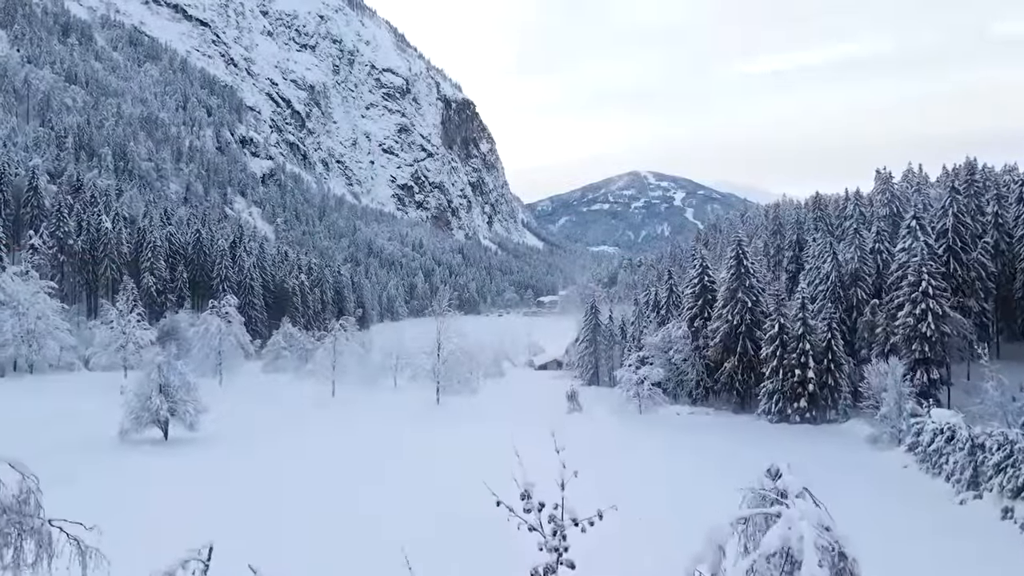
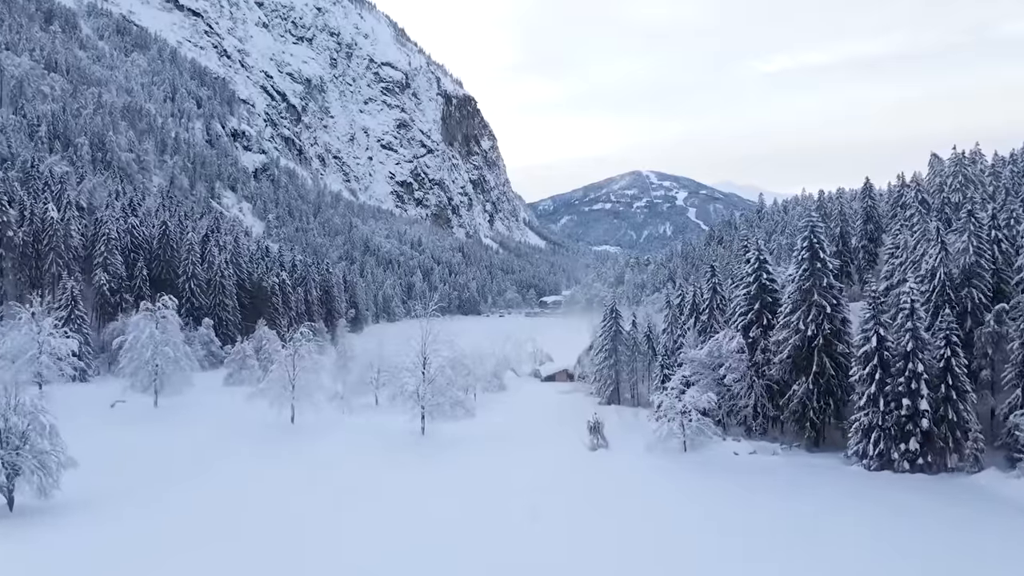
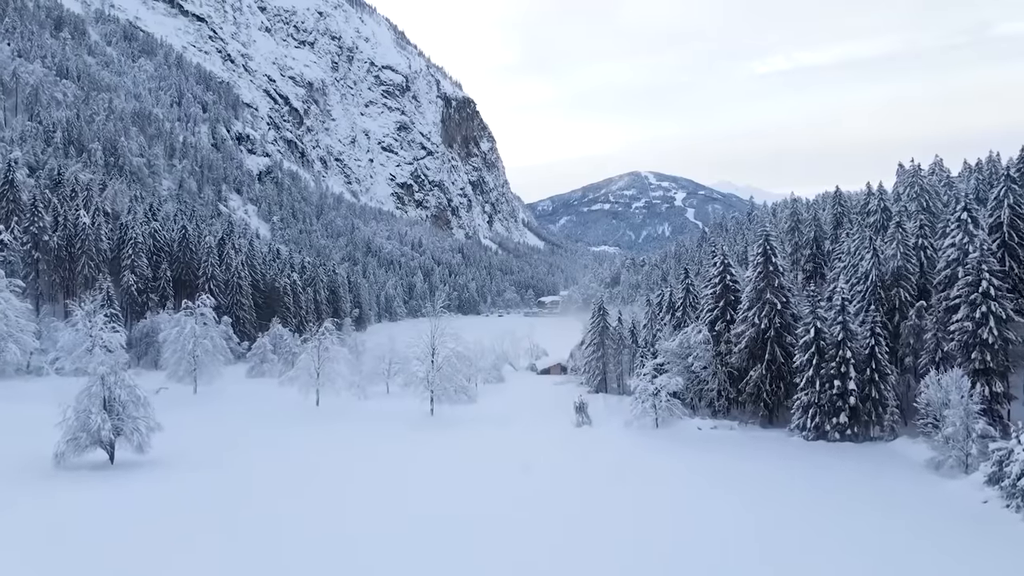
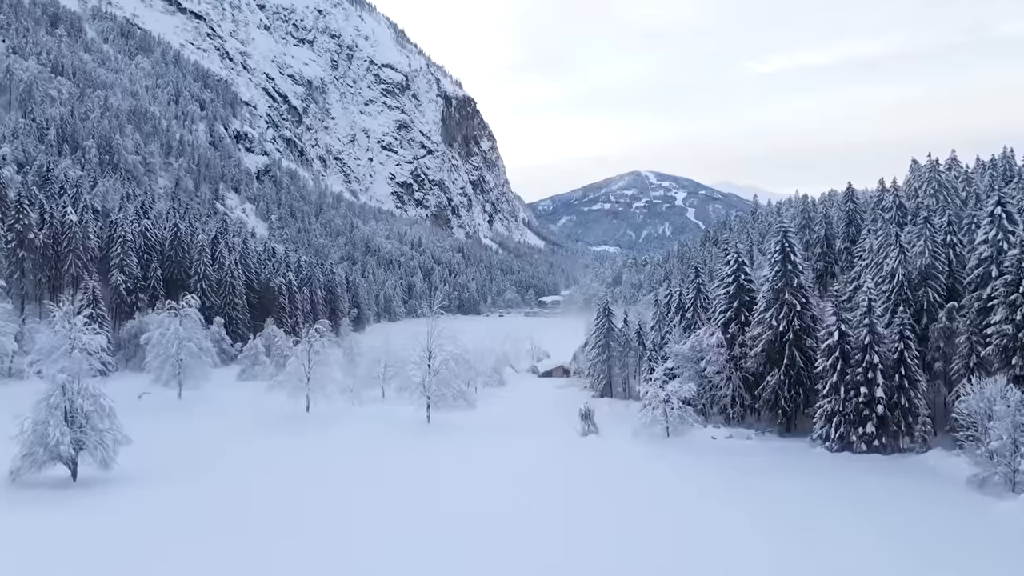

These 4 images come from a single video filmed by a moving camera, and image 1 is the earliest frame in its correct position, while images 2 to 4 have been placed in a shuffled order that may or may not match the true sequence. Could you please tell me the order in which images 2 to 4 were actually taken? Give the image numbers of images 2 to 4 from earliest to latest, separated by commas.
3, 4, 2
